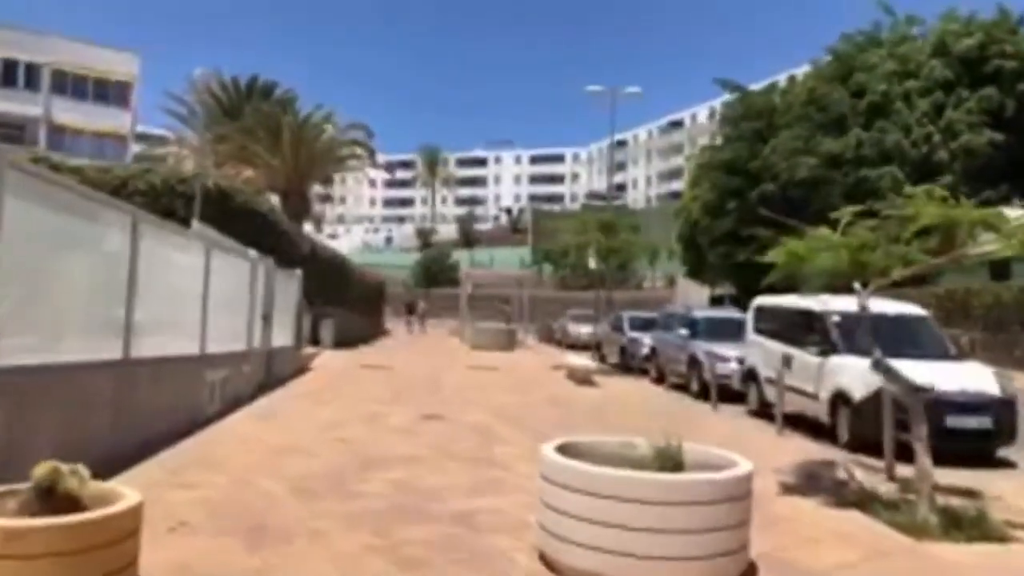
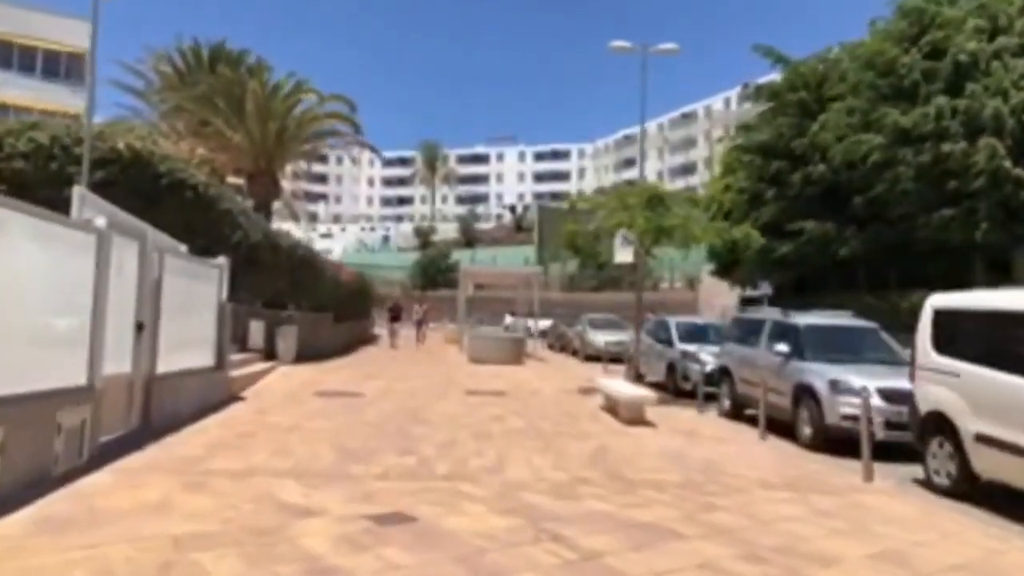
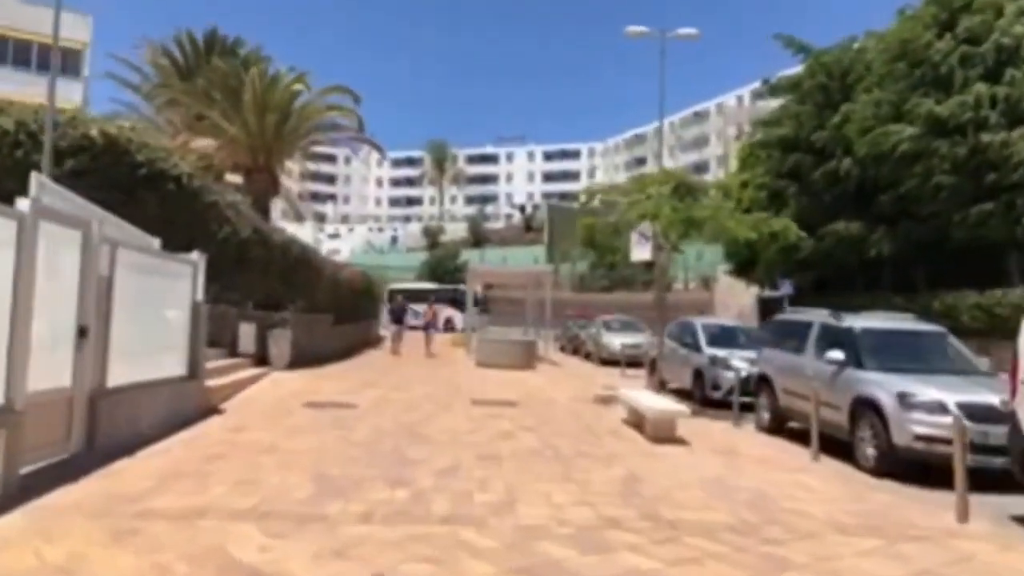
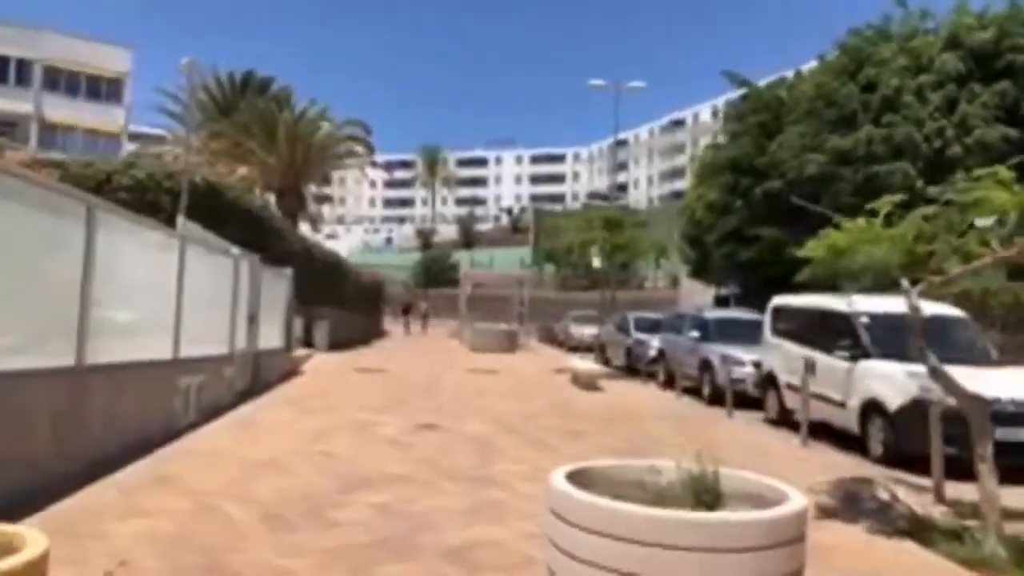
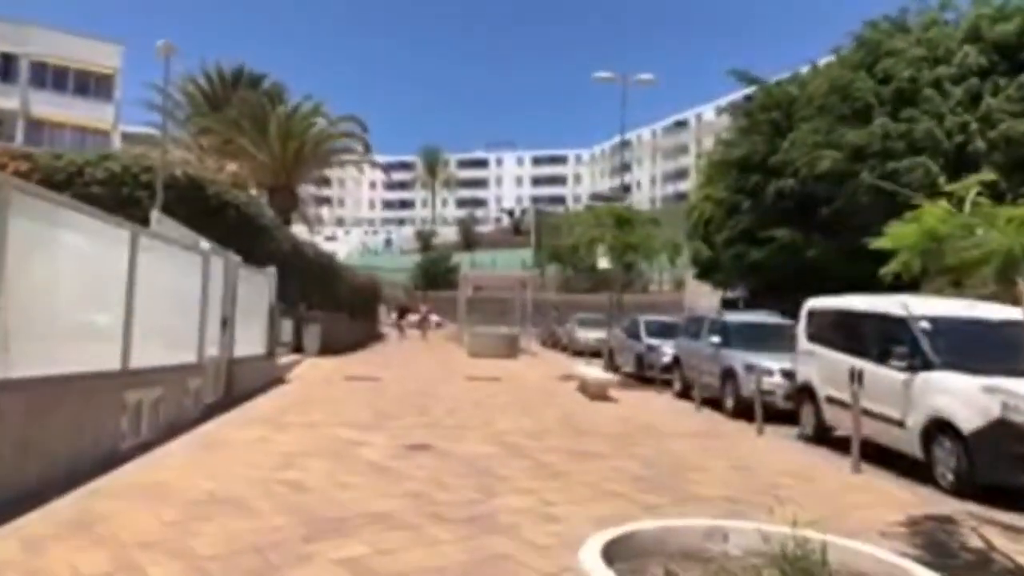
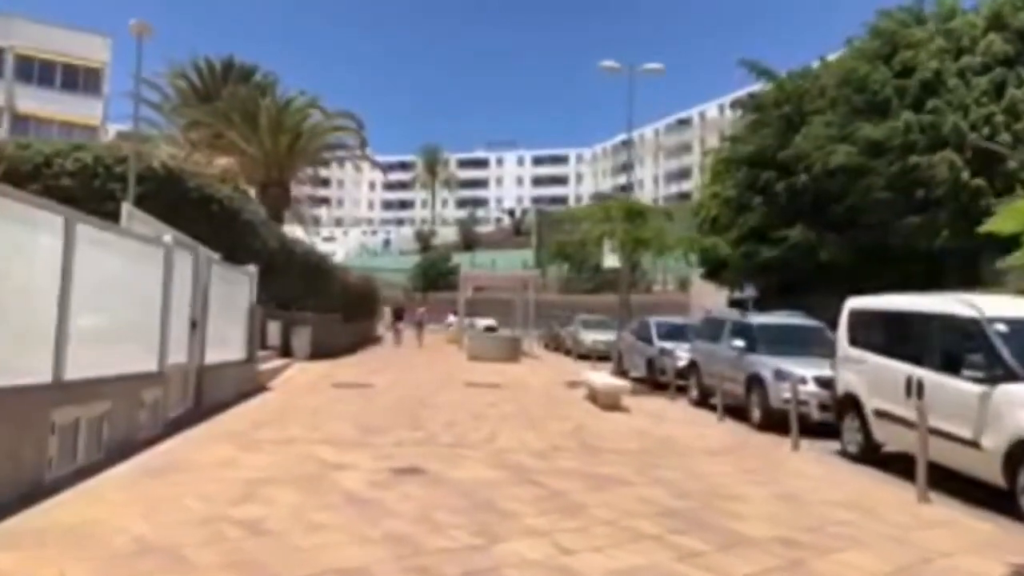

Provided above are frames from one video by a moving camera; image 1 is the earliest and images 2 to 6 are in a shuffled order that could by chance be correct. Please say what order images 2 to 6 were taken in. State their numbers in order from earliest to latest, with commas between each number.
4, 5, 6, 2, 3
